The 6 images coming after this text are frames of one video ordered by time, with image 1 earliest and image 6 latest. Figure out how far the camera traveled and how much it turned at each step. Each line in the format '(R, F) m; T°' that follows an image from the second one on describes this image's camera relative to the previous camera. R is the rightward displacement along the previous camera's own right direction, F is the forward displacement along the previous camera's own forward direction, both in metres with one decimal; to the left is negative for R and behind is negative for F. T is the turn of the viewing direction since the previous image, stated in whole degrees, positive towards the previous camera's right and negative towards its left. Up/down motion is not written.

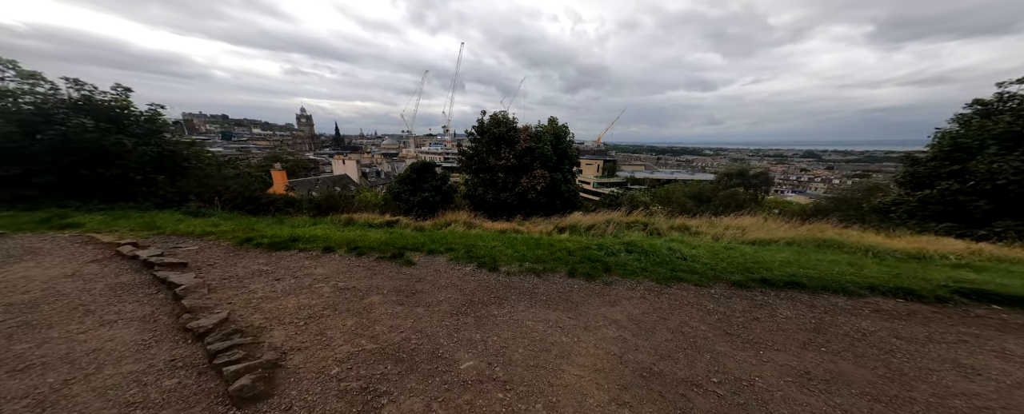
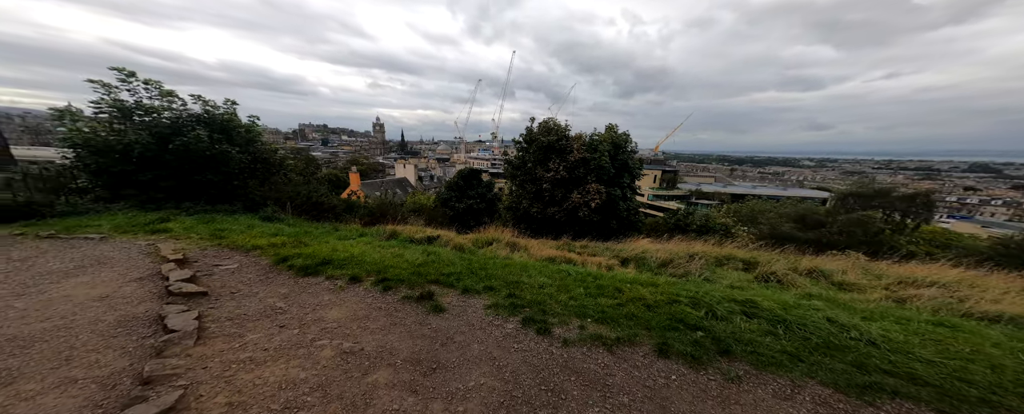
(-0.1, +0.9) m; -10°
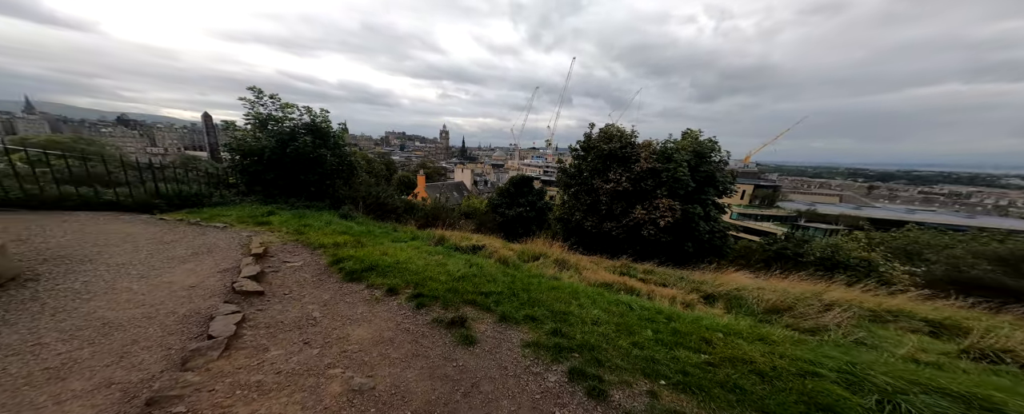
(+0.1, +0.6) m; -12°
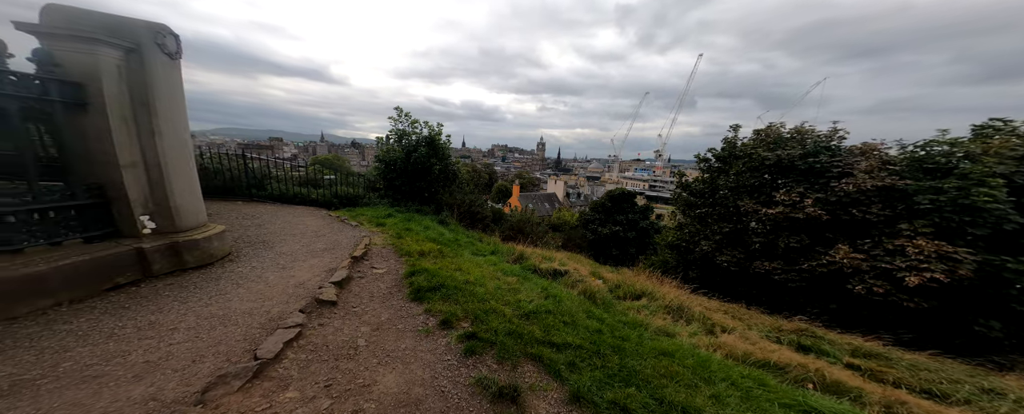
(+0.2, +1.0) m; -21°
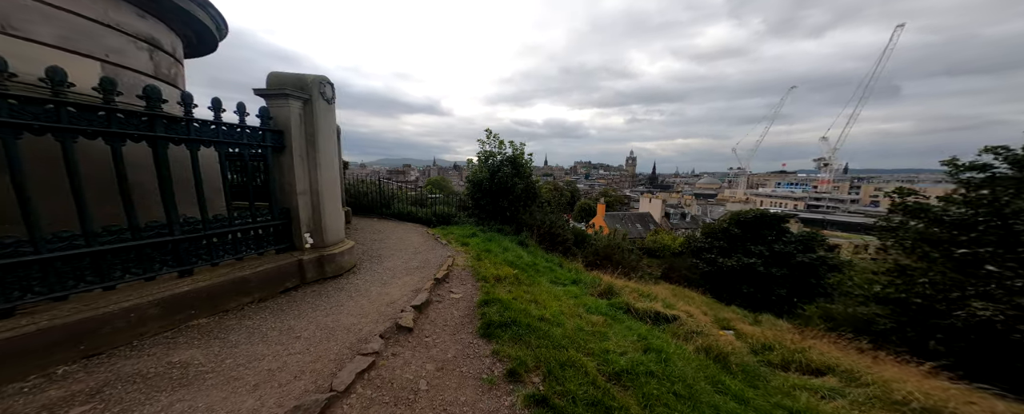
(0.0, +0.4) m; -17°
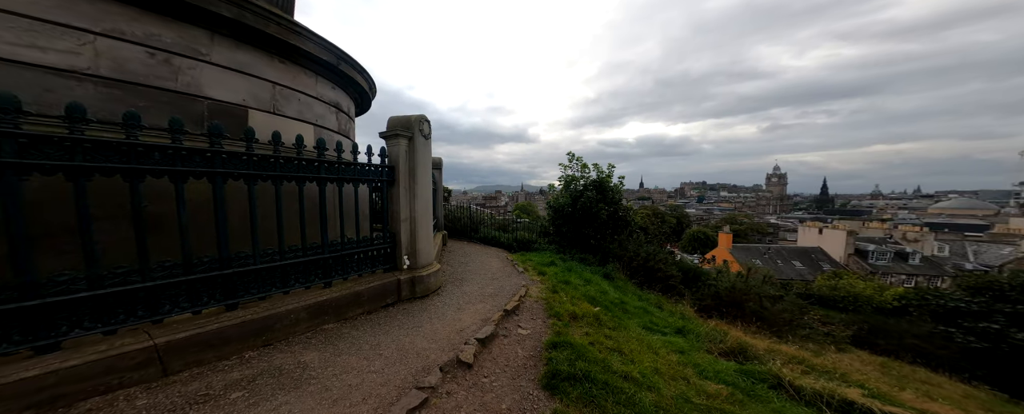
(+0.2, +0.5) m; -19°
